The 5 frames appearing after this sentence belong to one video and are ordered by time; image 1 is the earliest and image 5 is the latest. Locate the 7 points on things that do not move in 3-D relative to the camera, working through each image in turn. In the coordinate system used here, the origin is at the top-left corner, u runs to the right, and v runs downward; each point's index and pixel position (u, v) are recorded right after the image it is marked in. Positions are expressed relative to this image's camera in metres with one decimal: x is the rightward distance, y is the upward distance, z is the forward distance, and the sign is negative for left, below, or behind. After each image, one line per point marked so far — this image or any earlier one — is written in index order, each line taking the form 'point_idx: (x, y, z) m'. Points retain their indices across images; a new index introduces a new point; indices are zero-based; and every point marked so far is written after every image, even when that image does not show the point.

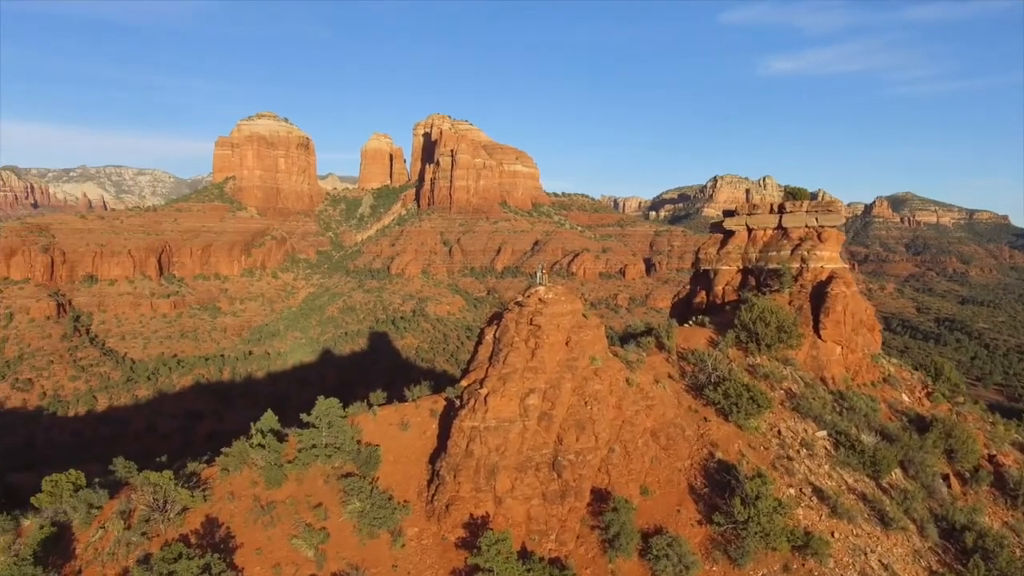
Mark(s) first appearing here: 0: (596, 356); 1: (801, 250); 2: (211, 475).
0: (+1.5, -1.3, +10.2) m
1: (+6.7, +0.9, +13.4) m
2: (-5.5, -3.4, +10.2) m
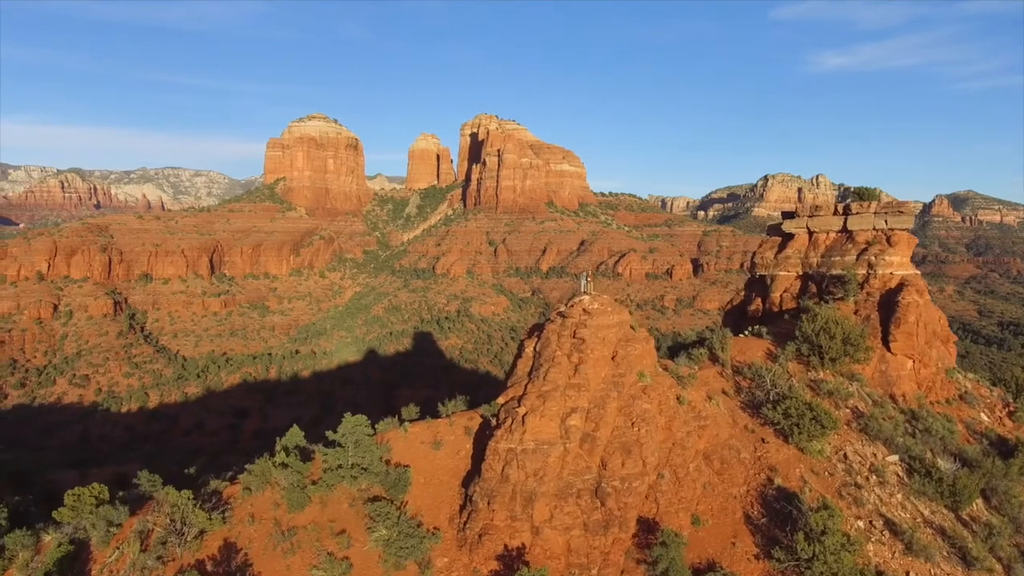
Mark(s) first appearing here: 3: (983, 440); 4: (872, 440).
0: (+2.2, -1.4, +9.5) m
1: (+7.7, +0.7, +12.3) m
2: (-4.8, -3.6, +10.0) m
3: (+8.5, -2.7, +10.4) m
4: (+6.1, -2.6, +9.8) m
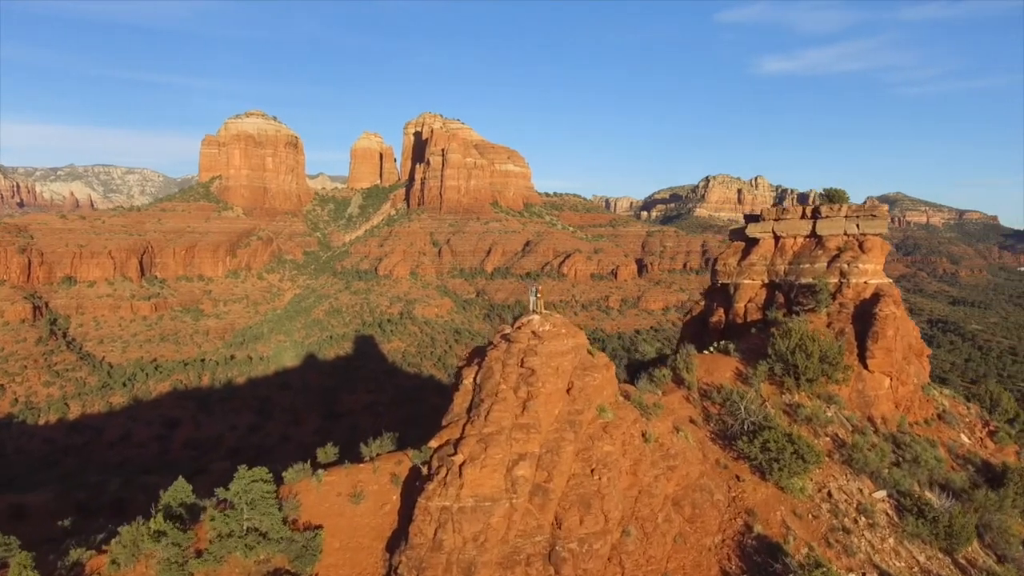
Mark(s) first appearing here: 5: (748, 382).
0: (+1.3, -1.7, +8.0) m
1: (+6.5, +0.5, +11.3) m
2: (-5.7, -3.9, +7.9) m
3: (+7.5, -2.9, +9.5) m
4: (+5.2, -2.8, +8.6) m
5: (+4.1, -1.6, +10.0) m
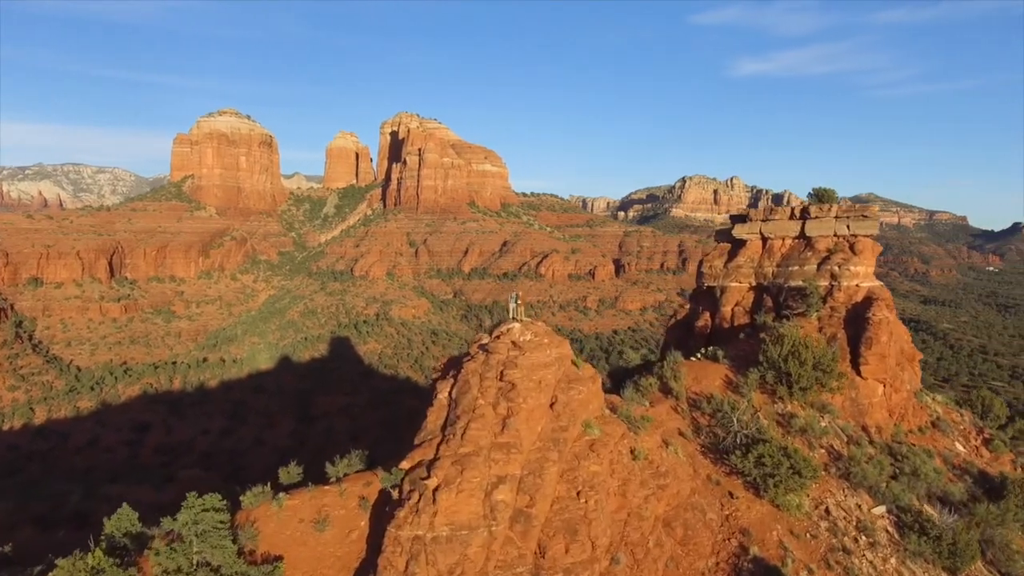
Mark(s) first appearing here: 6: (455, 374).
0: (+1.0, -1.7, +7.4) m
1: (+6.1, +0.5, +10.9) m
2: (-6.0, -4.0, +7.0) m
3: (+7.2, -3.0, +9.1) m
4: (+4.9, -2.9, +8.2) m
5: (+3.8, -1.7, +9.5) m
6: (-0.7, -1.1, +7.6) m
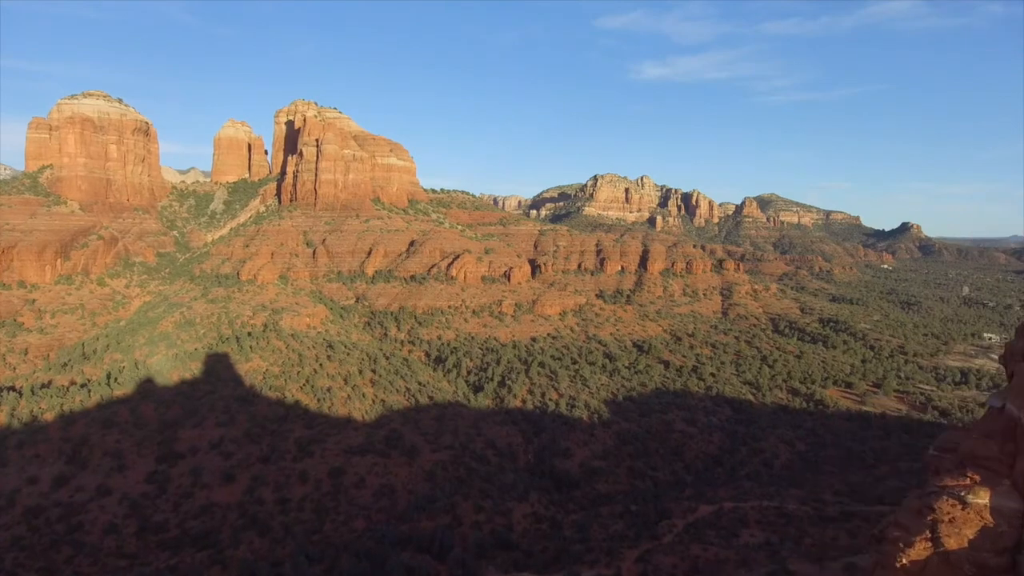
0: (+0.9, -2.7, -3.0) m
1: (+5.4, -0.4, +1.3) m
2: (-5.9, -5.0, -4.4) m
3: (+6.8, -3.8, -0.3) m
4: (+4.7, -3.8, -1.6) m
5: (+3.3, -2.6, -0.4) m
6: (-0.8, -2.1, -3.0) m
